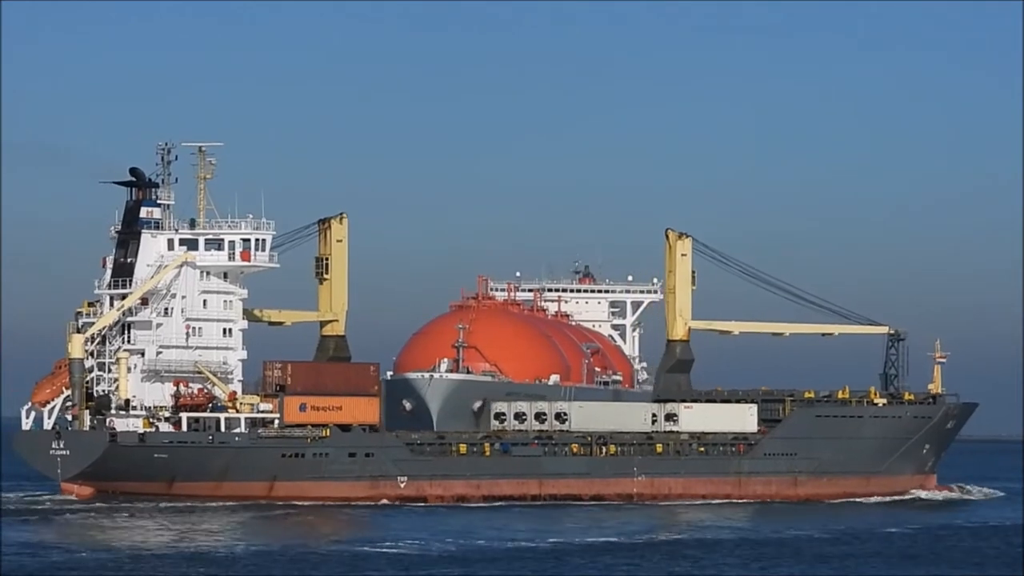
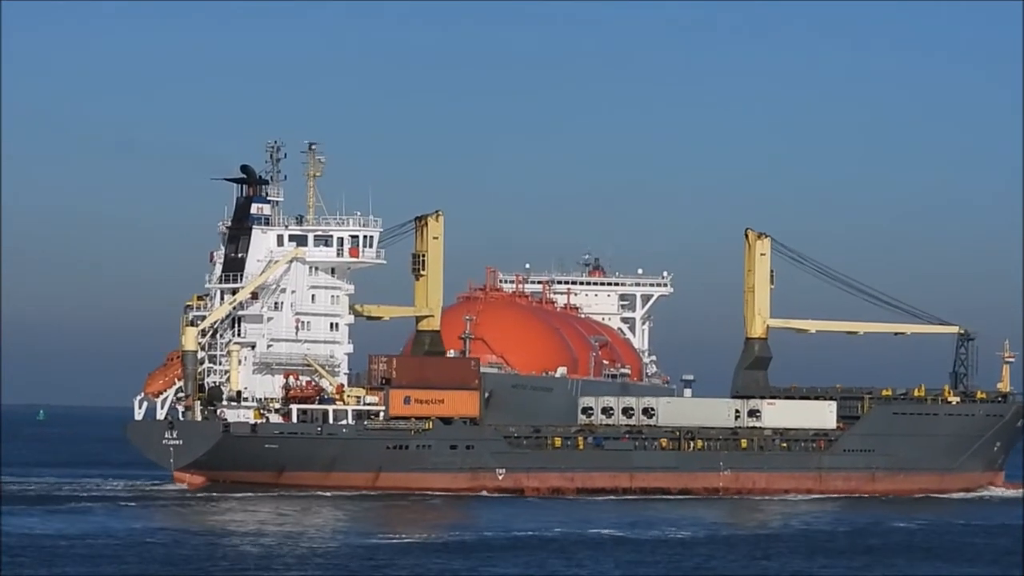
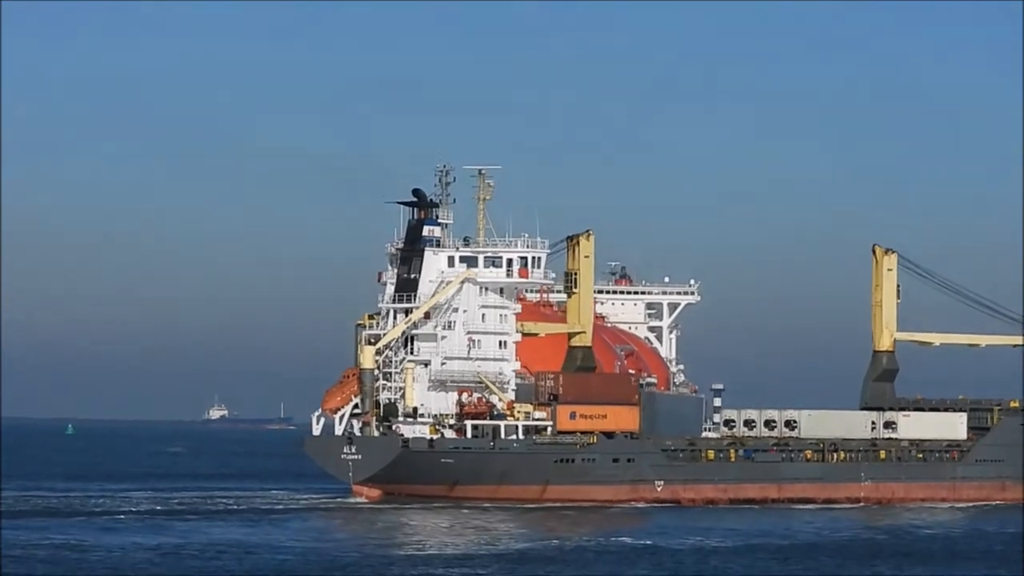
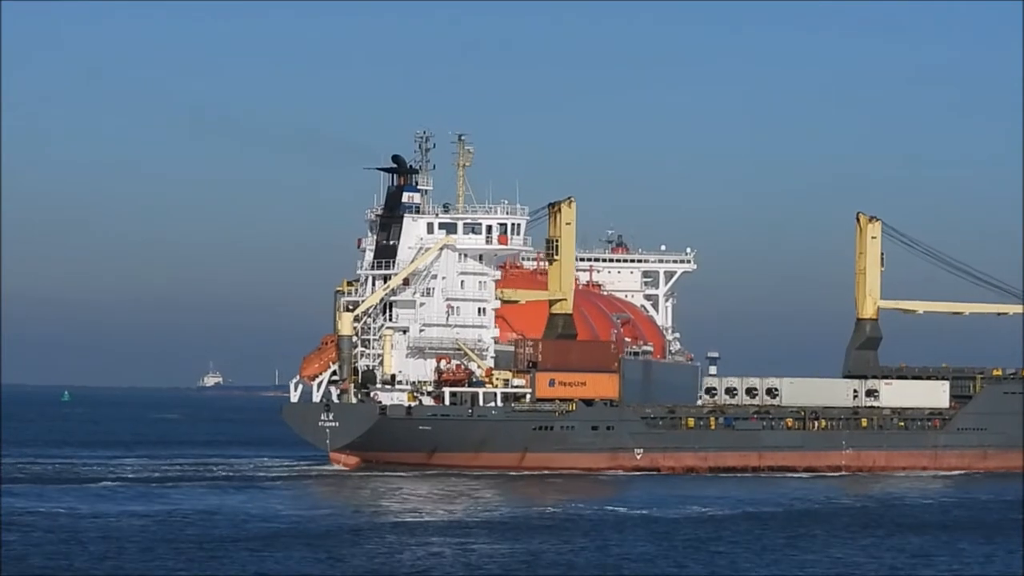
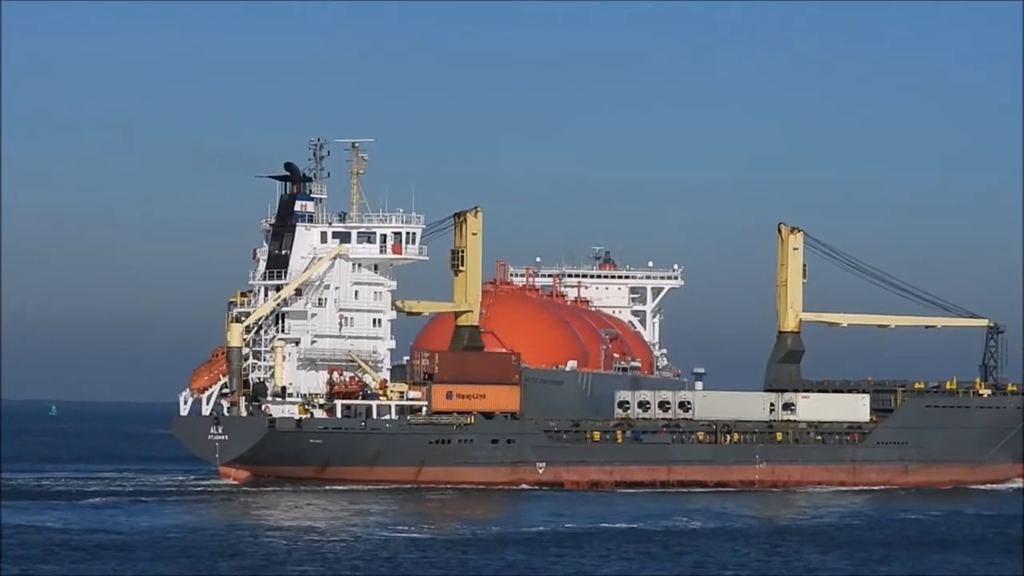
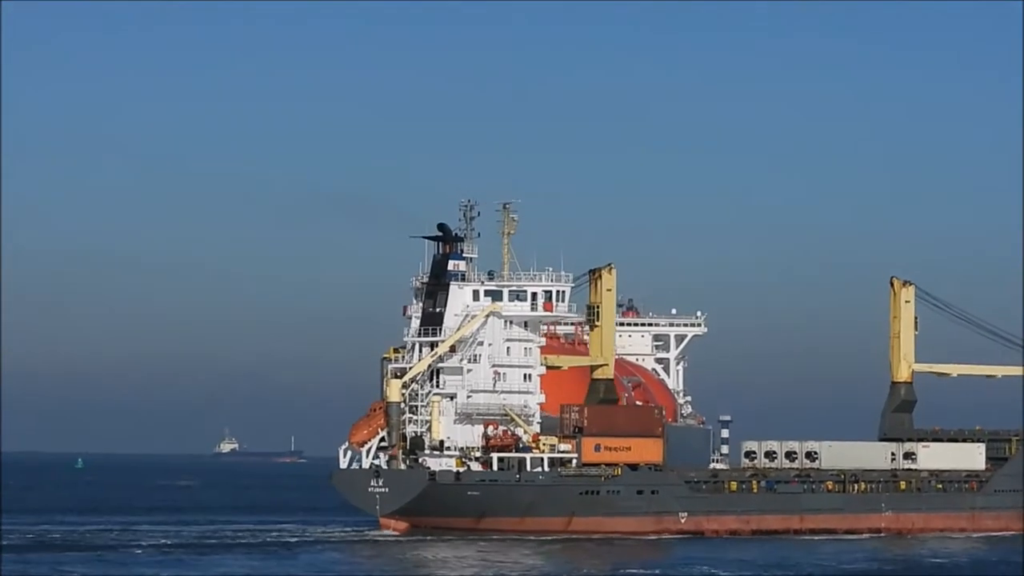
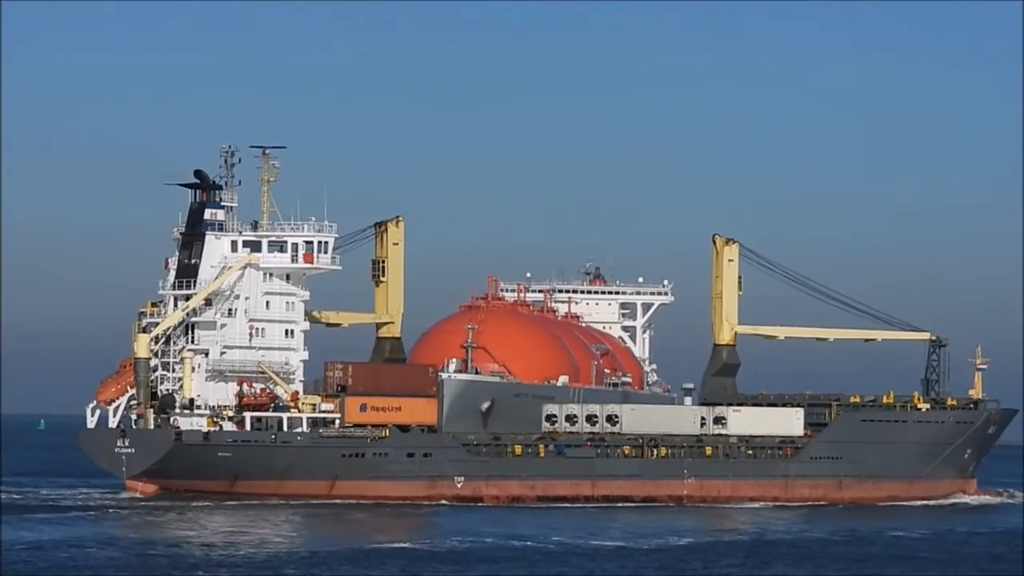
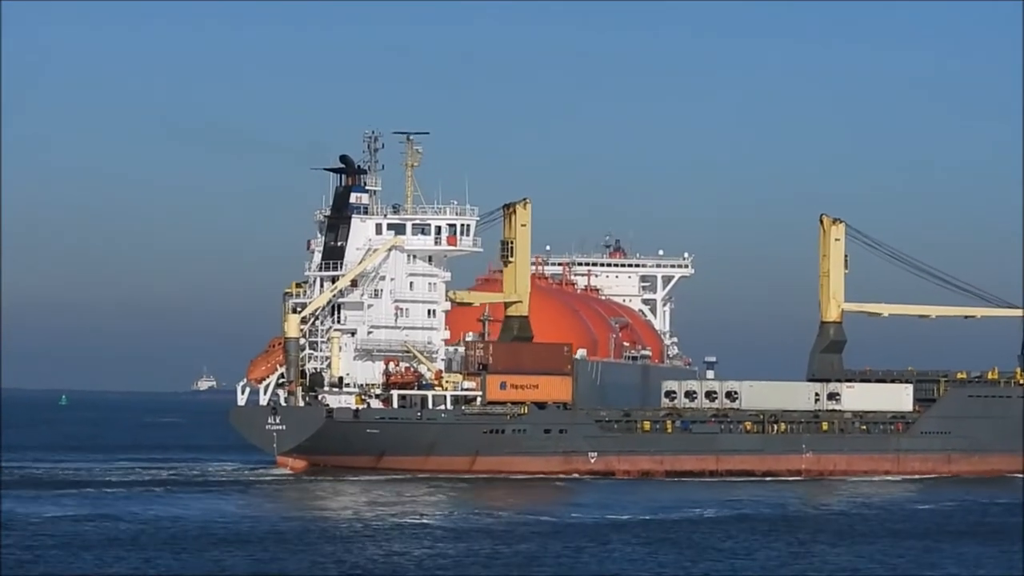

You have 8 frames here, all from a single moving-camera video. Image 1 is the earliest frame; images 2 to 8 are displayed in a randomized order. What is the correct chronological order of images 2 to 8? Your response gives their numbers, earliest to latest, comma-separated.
7, 2, 5, 8, 4, 3, 6
